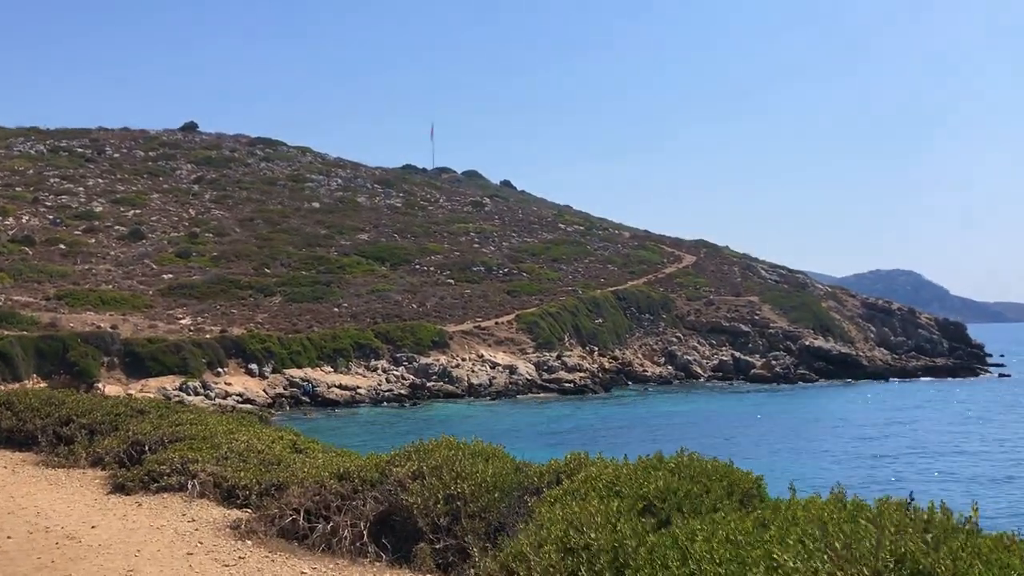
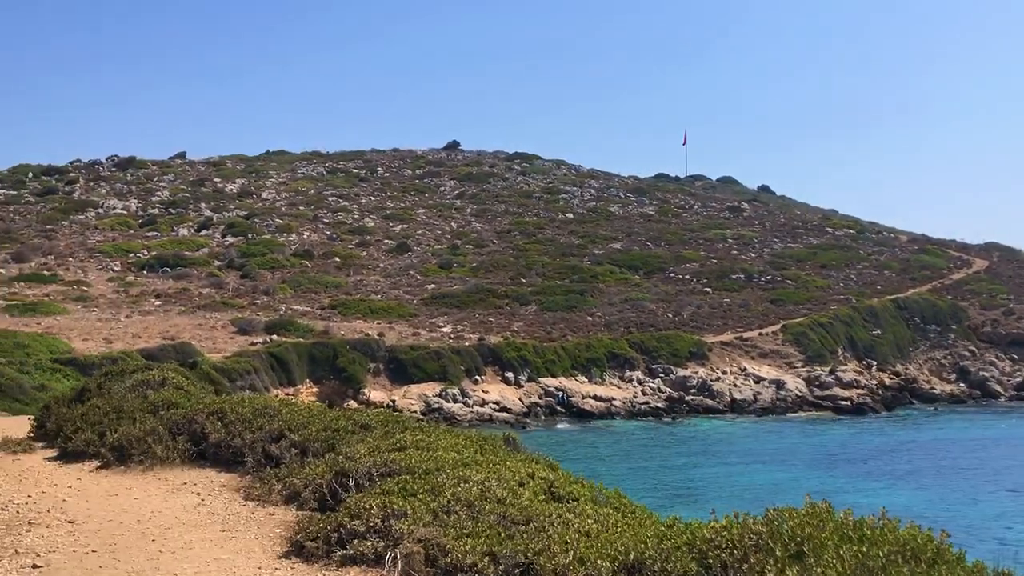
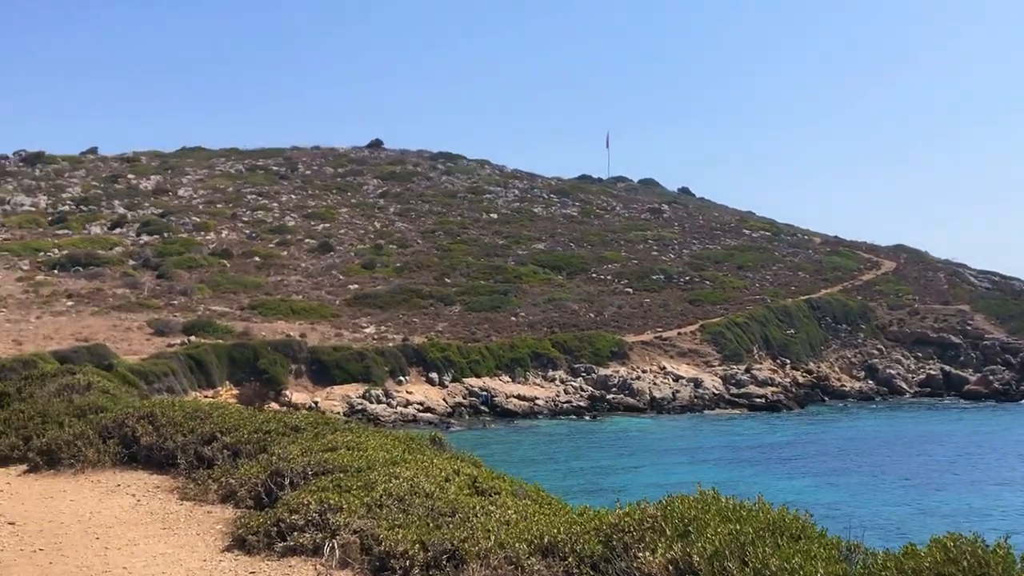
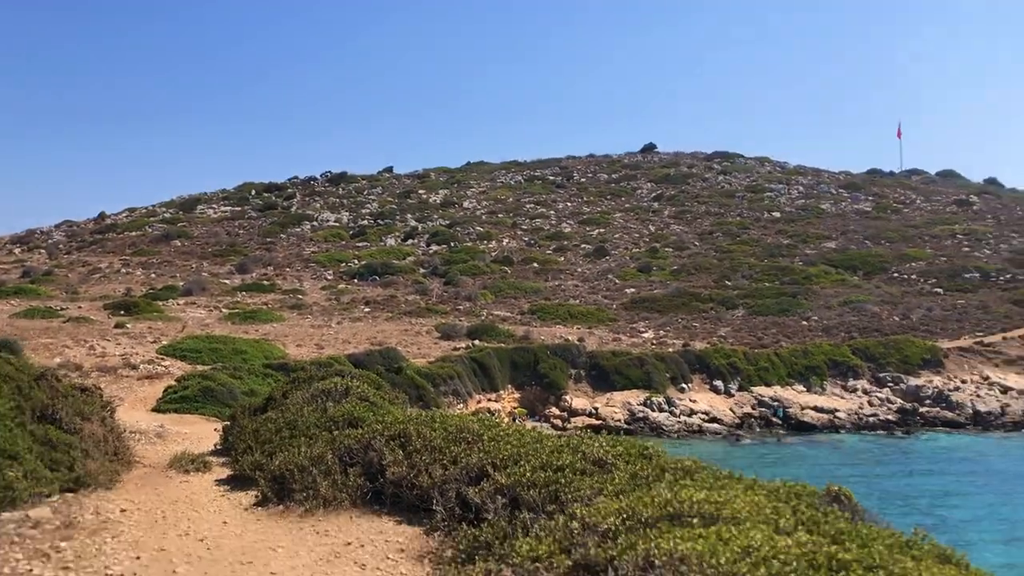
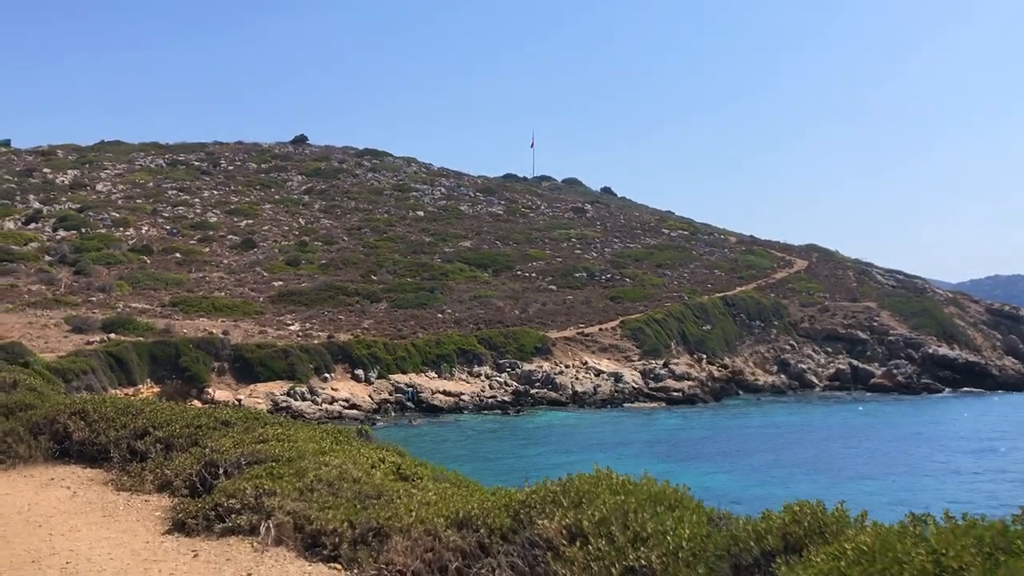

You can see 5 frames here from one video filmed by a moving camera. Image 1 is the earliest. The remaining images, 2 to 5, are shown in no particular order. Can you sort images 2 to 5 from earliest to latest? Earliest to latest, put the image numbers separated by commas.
5, 3, 2, 4
